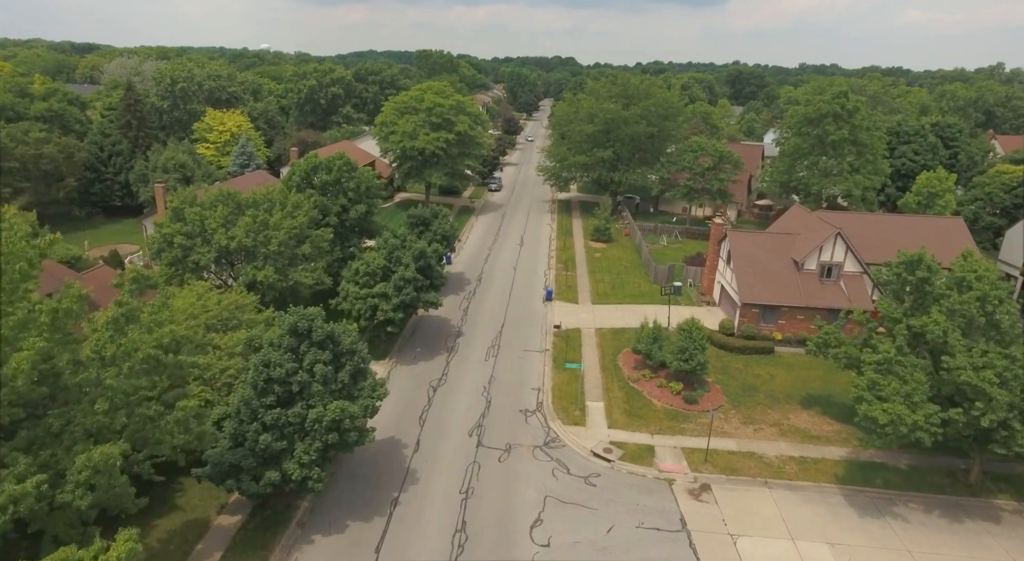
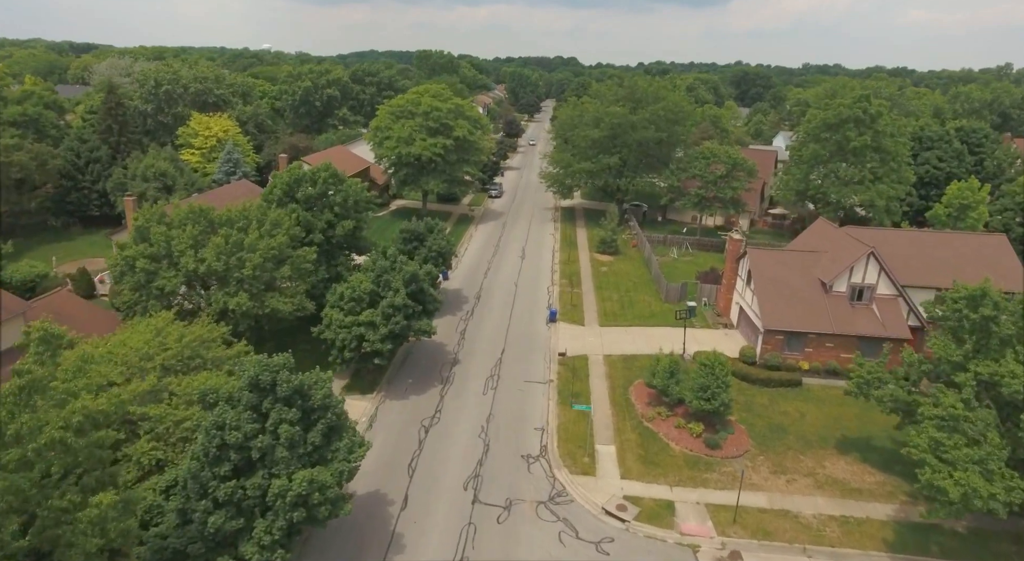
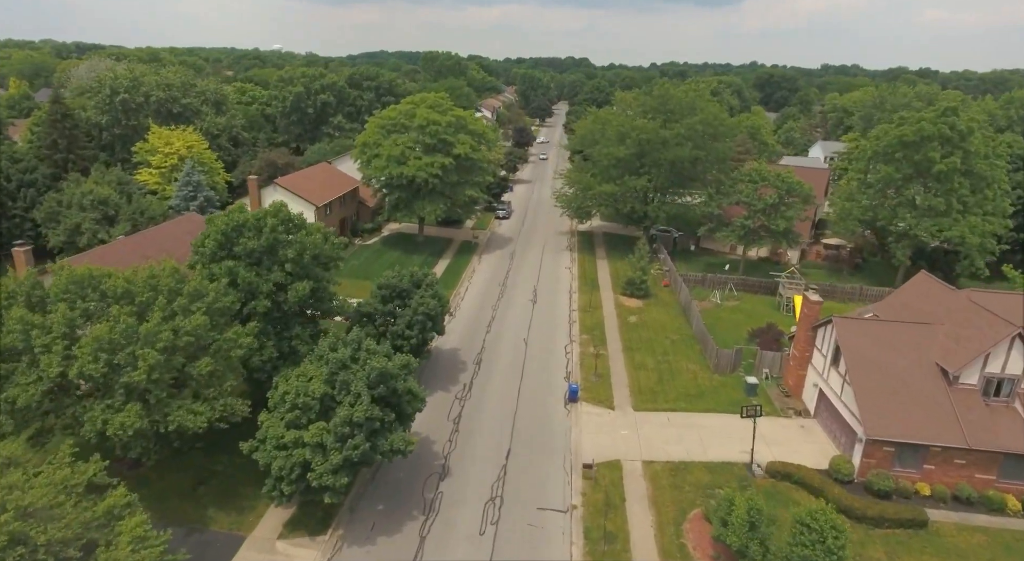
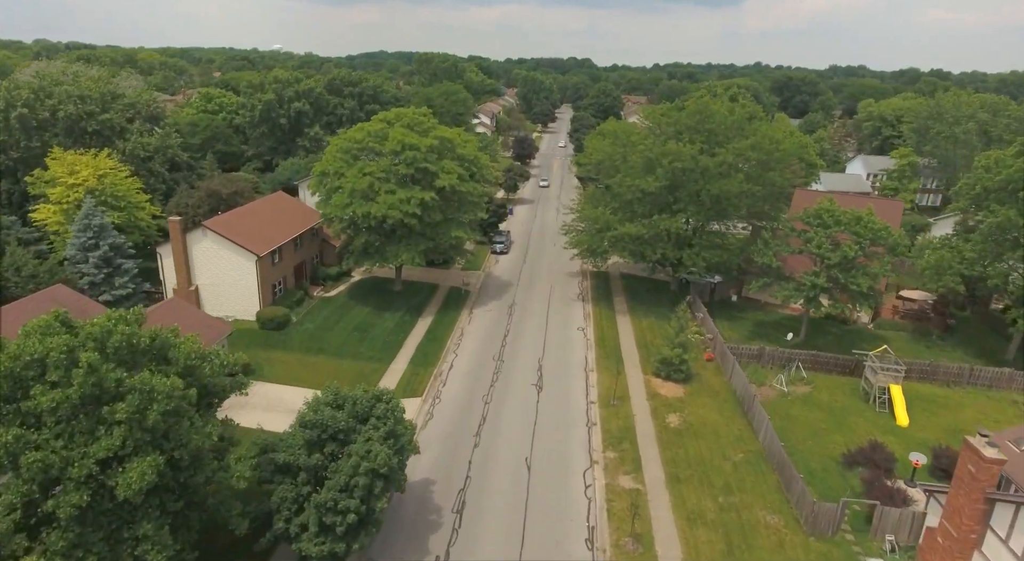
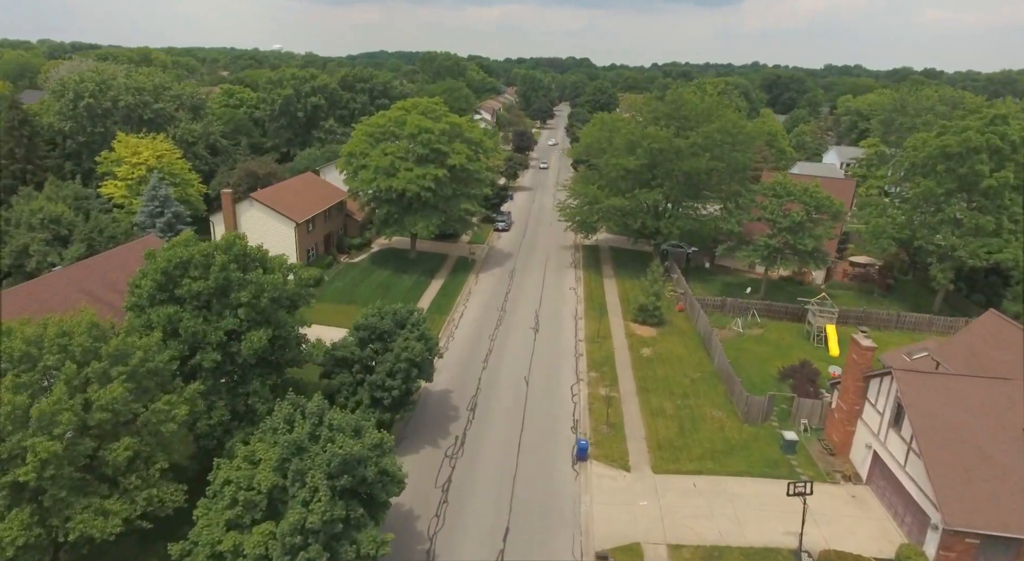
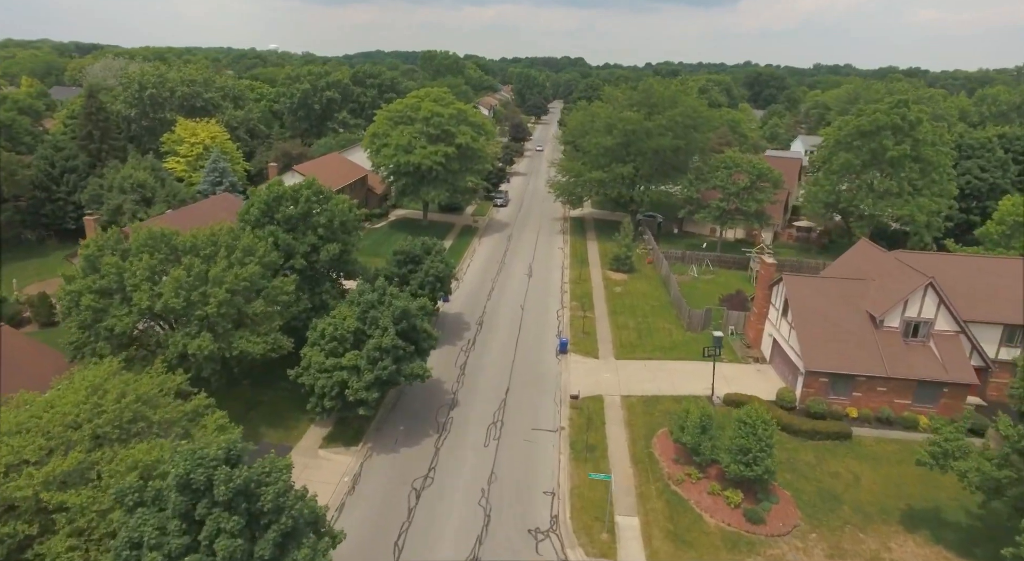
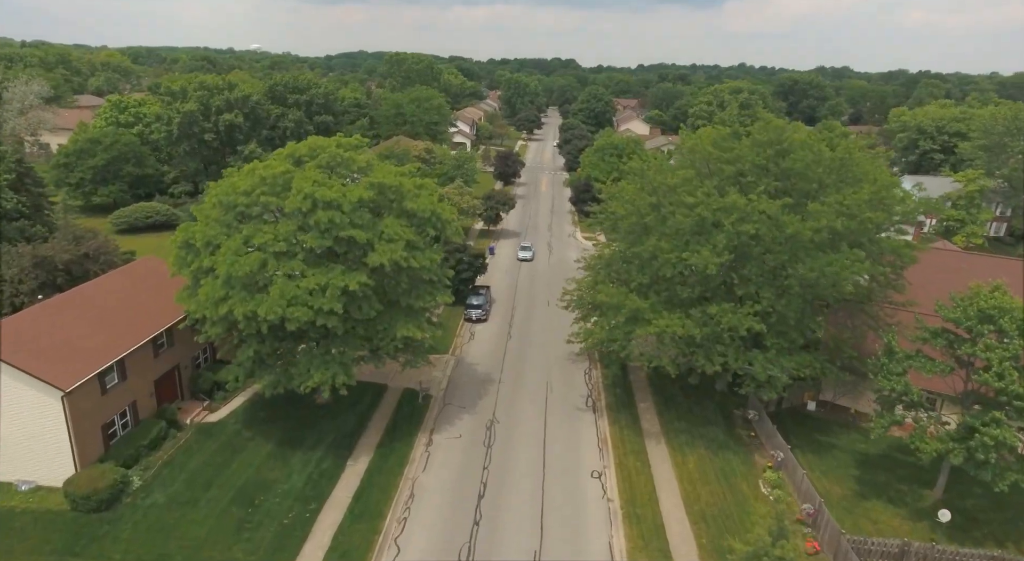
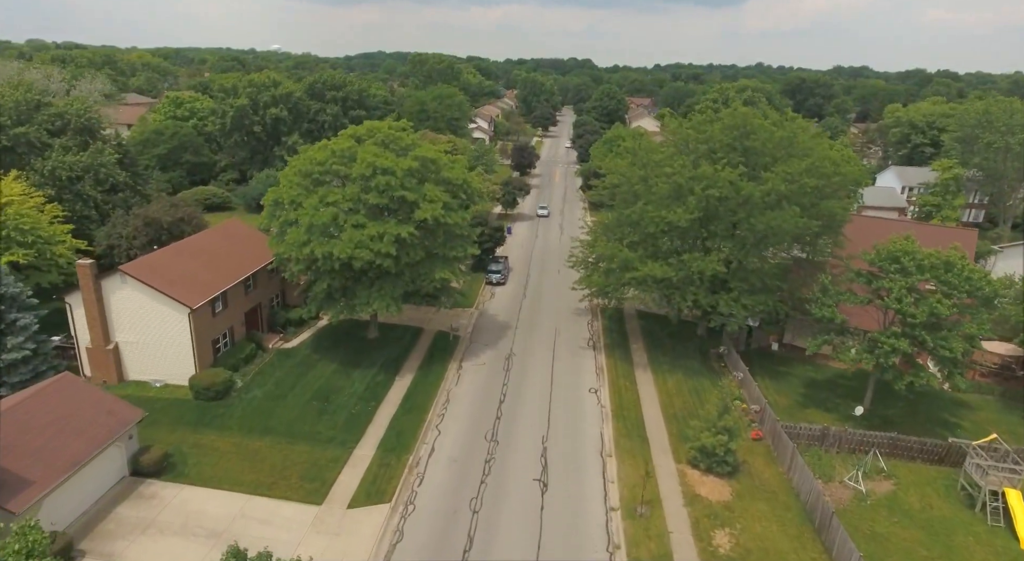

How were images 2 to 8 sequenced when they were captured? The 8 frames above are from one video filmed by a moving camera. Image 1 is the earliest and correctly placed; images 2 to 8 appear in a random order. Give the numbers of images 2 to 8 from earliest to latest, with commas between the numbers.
2, 6, 3, 5, 4, 8, 7
